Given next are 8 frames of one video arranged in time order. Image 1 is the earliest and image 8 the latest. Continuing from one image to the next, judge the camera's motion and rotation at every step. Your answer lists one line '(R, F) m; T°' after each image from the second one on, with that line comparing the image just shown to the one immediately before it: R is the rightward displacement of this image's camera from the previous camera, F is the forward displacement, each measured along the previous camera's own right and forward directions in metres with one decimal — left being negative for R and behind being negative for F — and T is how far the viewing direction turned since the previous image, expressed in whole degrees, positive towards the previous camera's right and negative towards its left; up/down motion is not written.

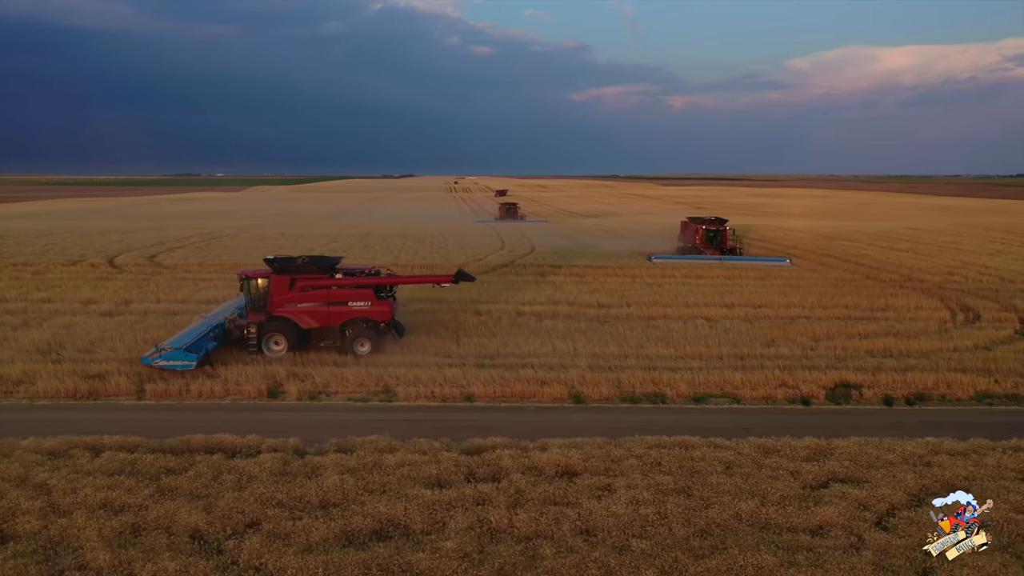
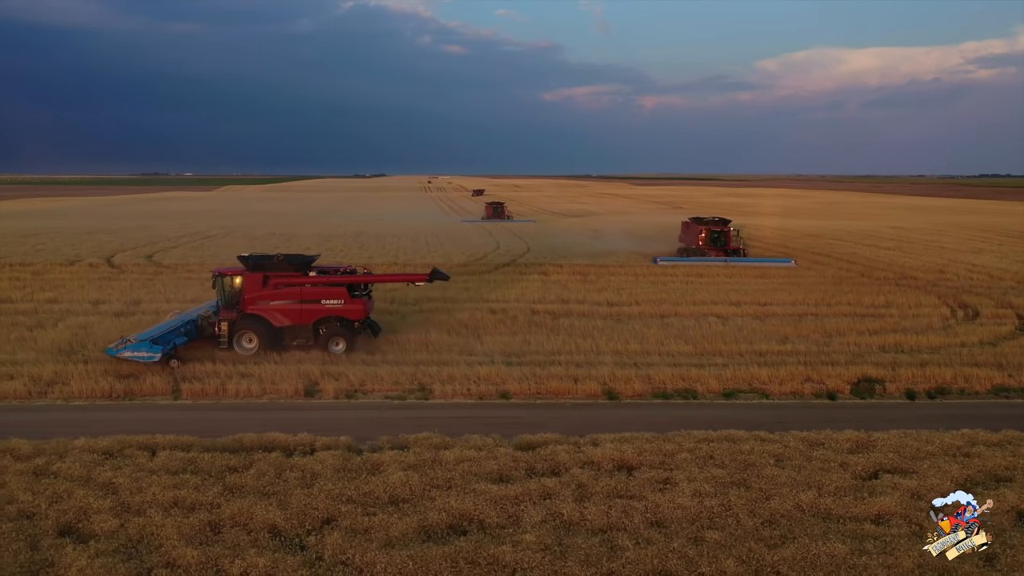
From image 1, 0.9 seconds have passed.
(-0.9, -0.1) m; +2°
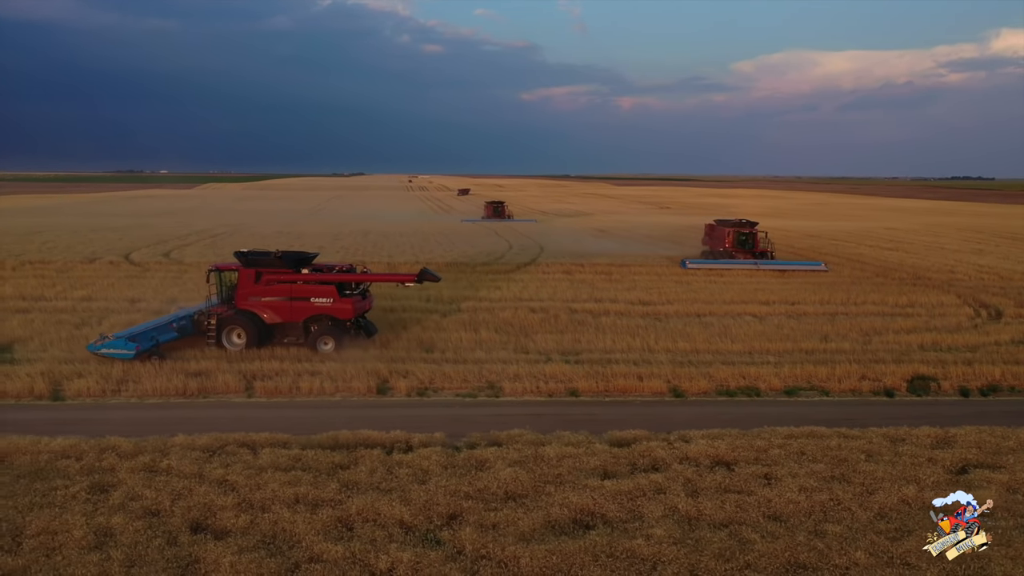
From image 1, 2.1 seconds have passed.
(-1.3, -0.1) m; +2°
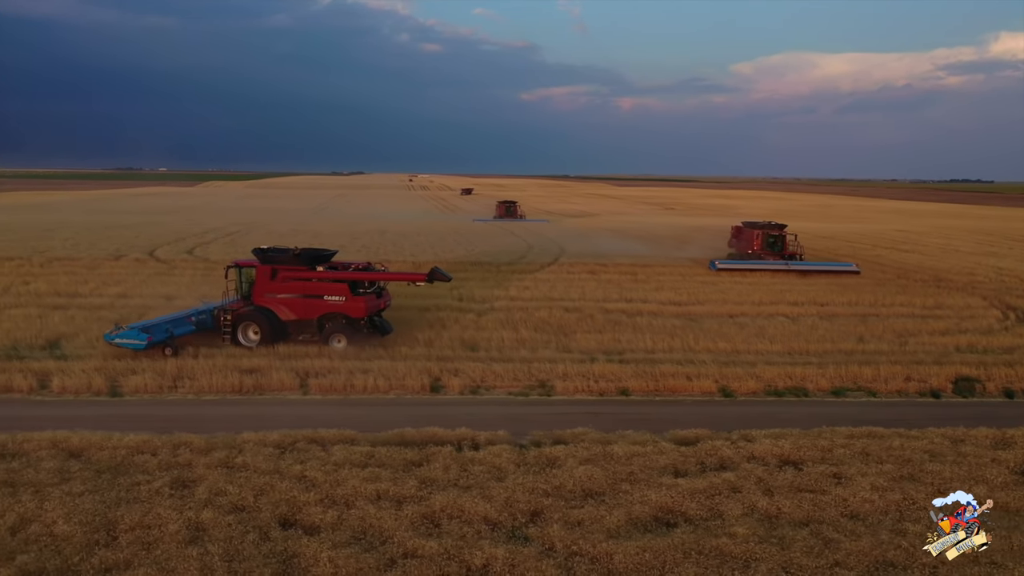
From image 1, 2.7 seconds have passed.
(-0.8, -0.1) m; 0°
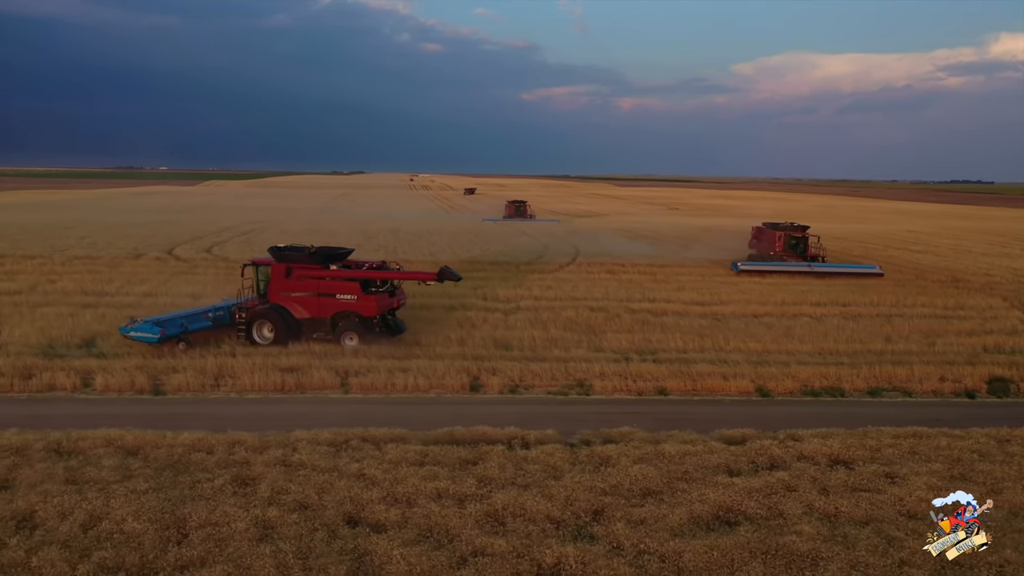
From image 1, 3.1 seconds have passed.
(-0.6, 0.0) m; 0°
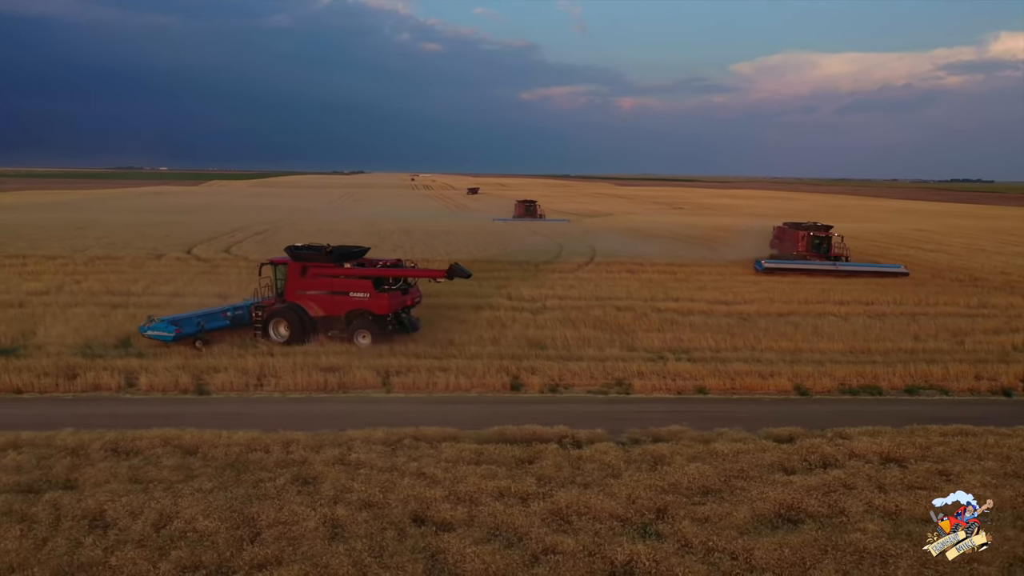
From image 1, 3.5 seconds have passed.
(-0.6, 0.0) m; 0°
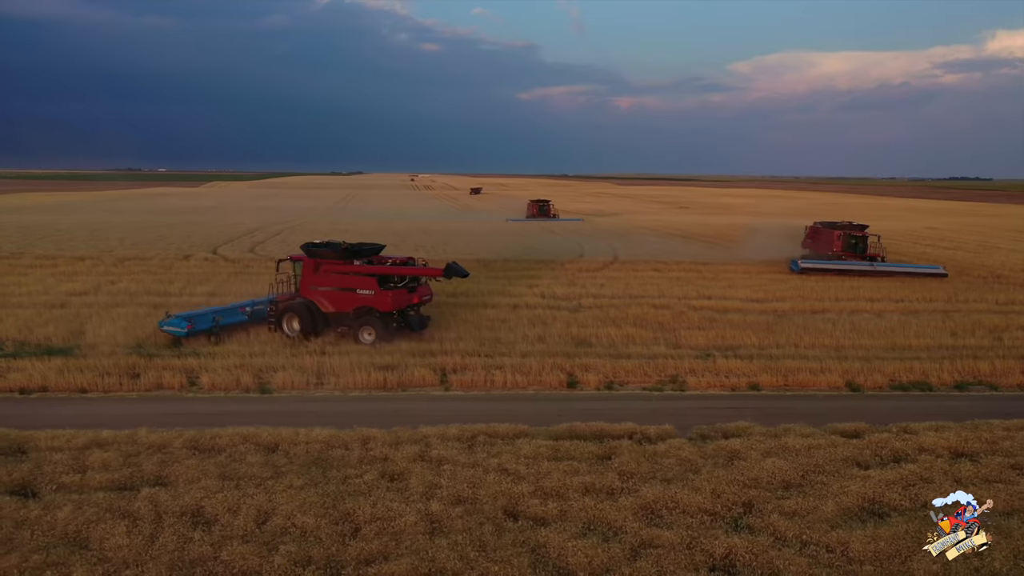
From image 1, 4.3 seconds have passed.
(-0.8, -0.1) m; 0°
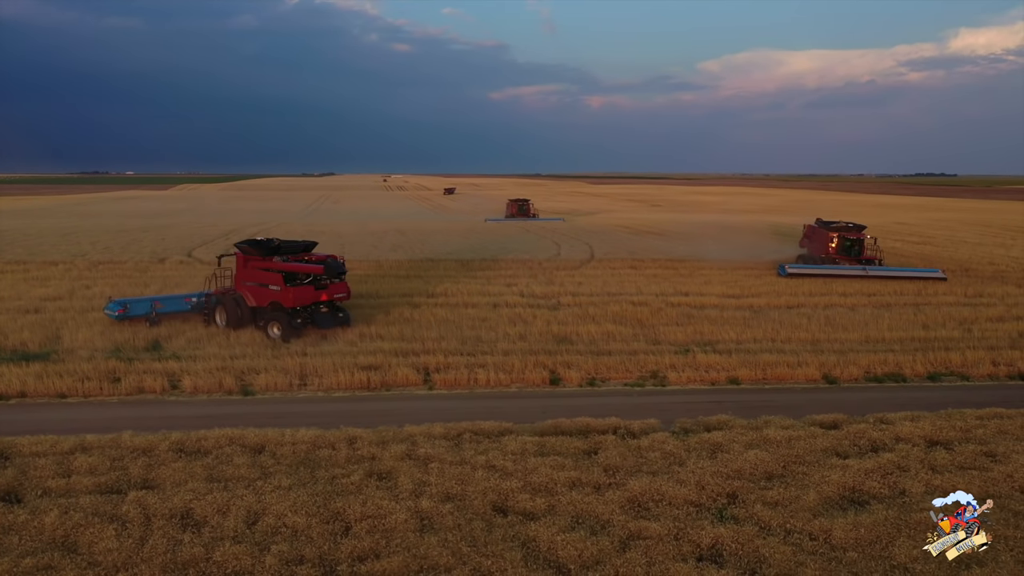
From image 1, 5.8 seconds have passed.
(-0.1, -0.1) m; +2°
